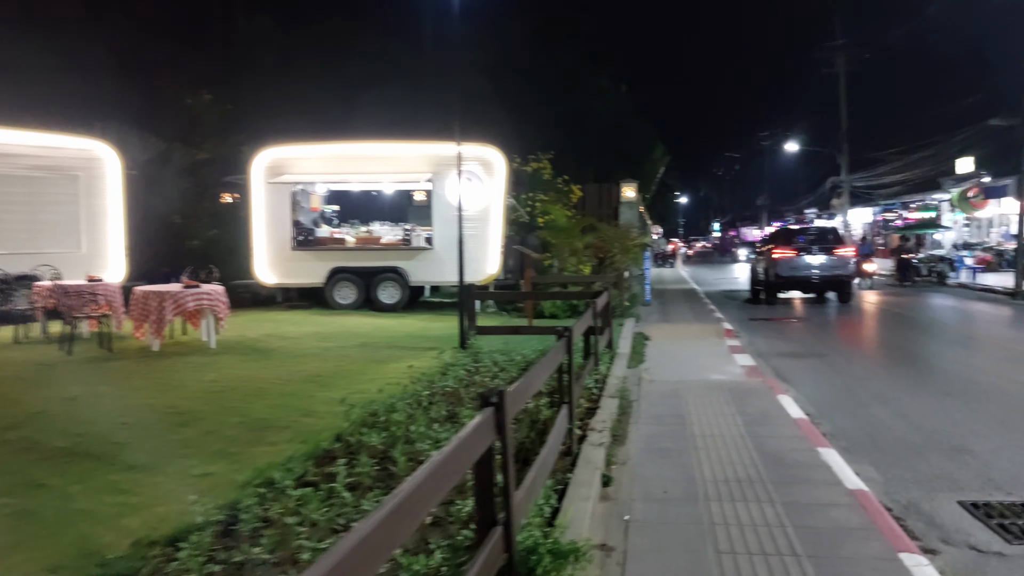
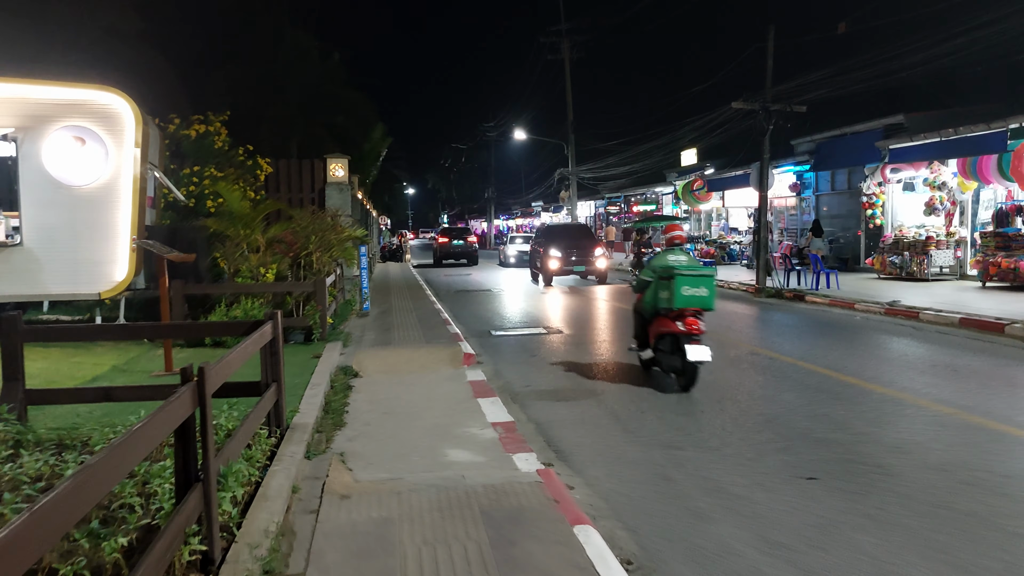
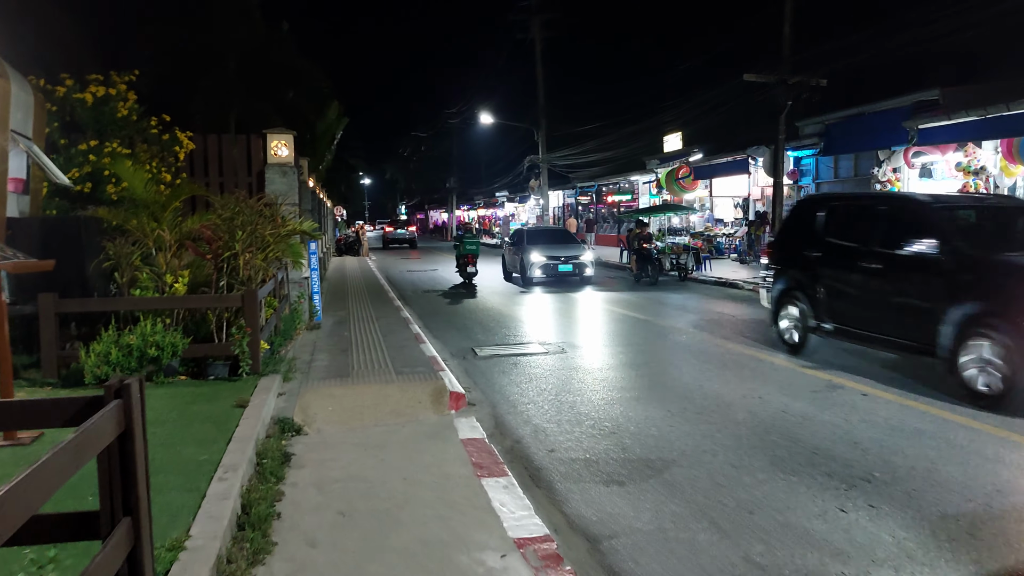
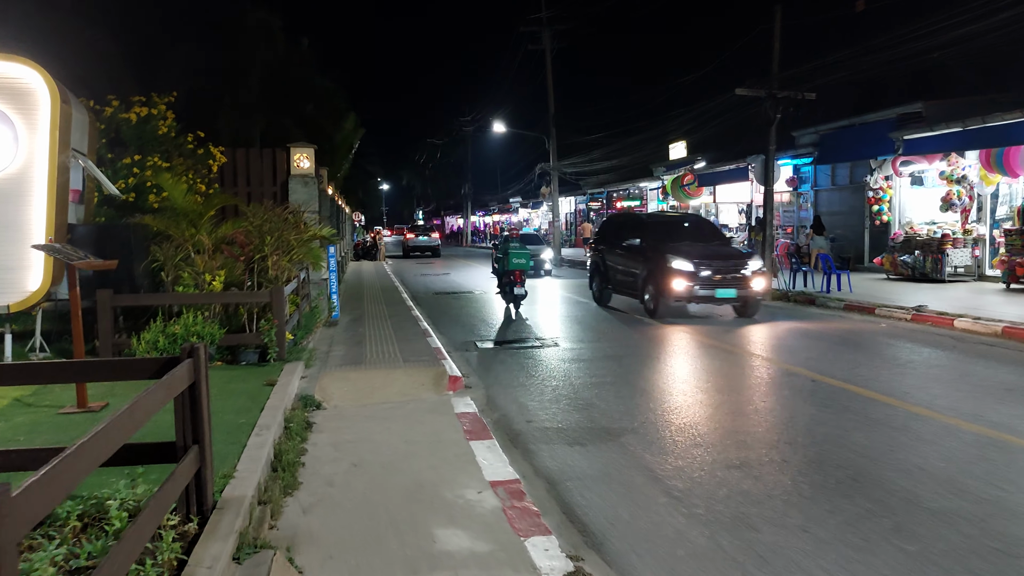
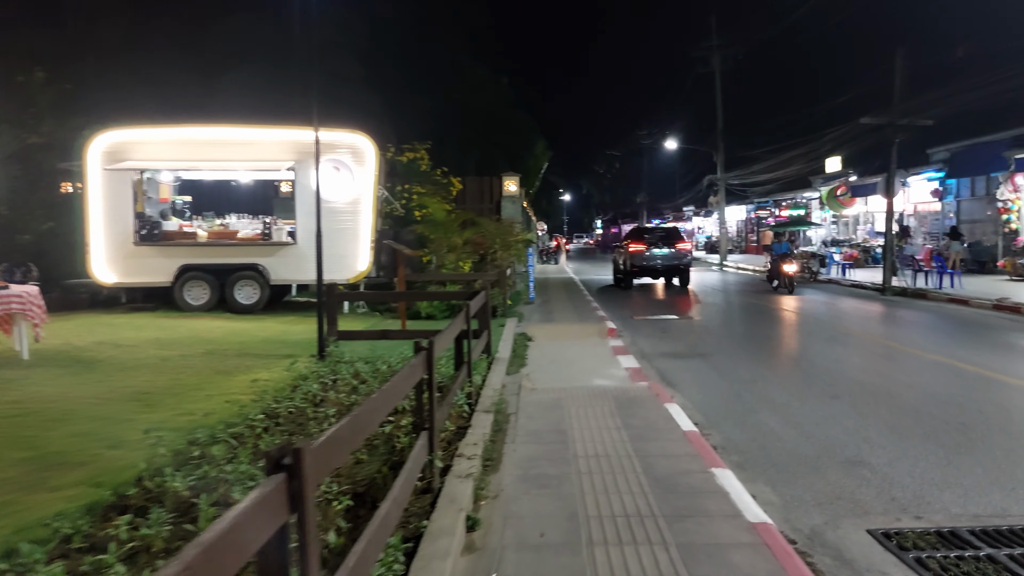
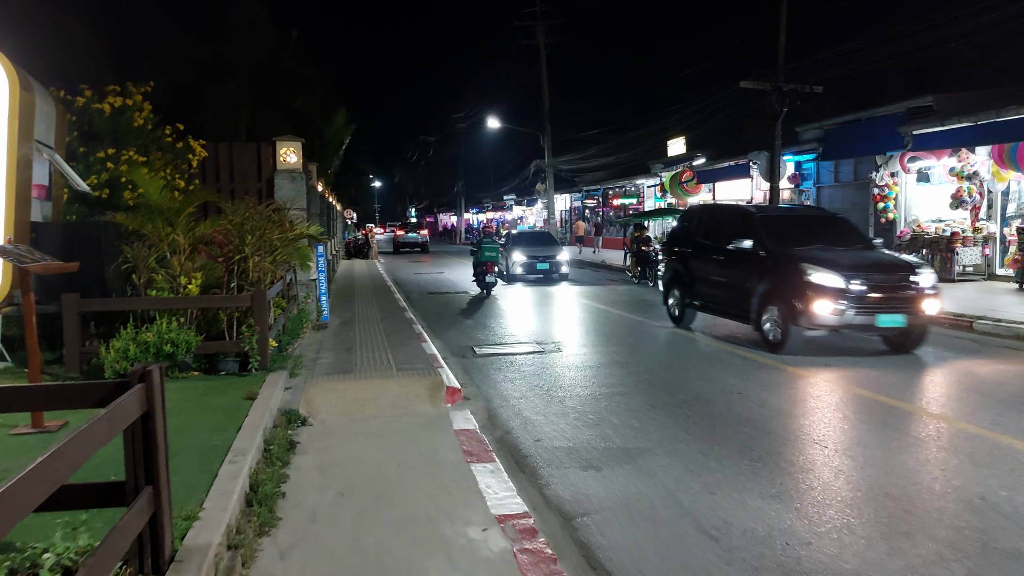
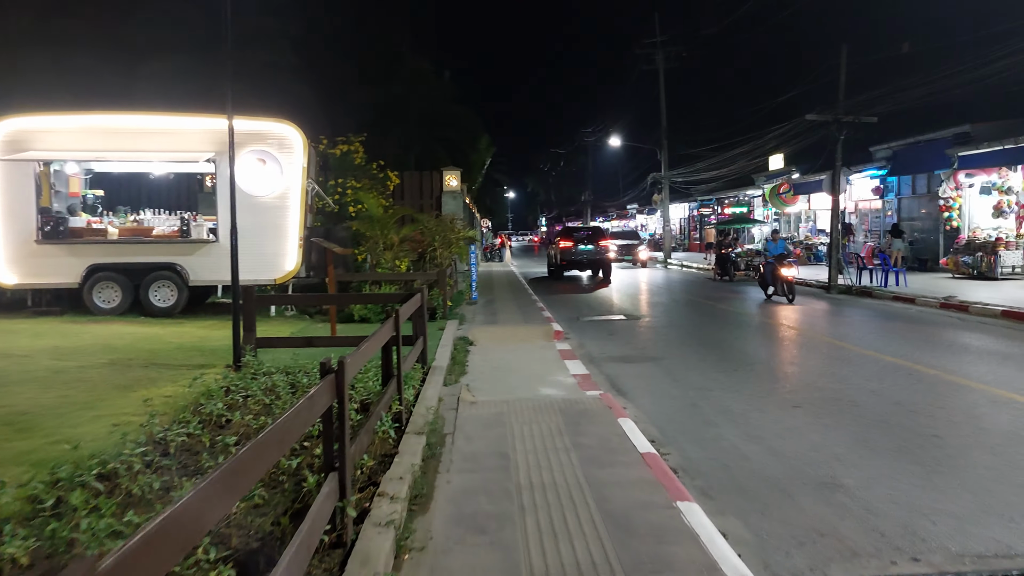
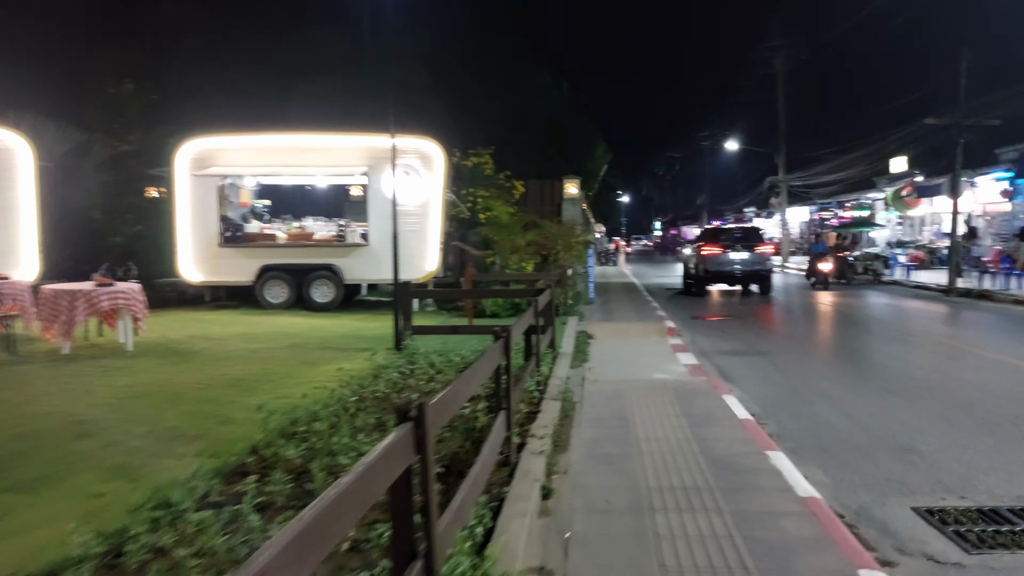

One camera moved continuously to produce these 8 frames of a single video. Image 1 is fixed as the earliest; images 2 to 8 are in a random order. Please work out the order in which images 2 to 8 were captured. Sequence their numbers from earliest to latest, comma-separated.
8, 5, 7, 2, 4, 6, 3
